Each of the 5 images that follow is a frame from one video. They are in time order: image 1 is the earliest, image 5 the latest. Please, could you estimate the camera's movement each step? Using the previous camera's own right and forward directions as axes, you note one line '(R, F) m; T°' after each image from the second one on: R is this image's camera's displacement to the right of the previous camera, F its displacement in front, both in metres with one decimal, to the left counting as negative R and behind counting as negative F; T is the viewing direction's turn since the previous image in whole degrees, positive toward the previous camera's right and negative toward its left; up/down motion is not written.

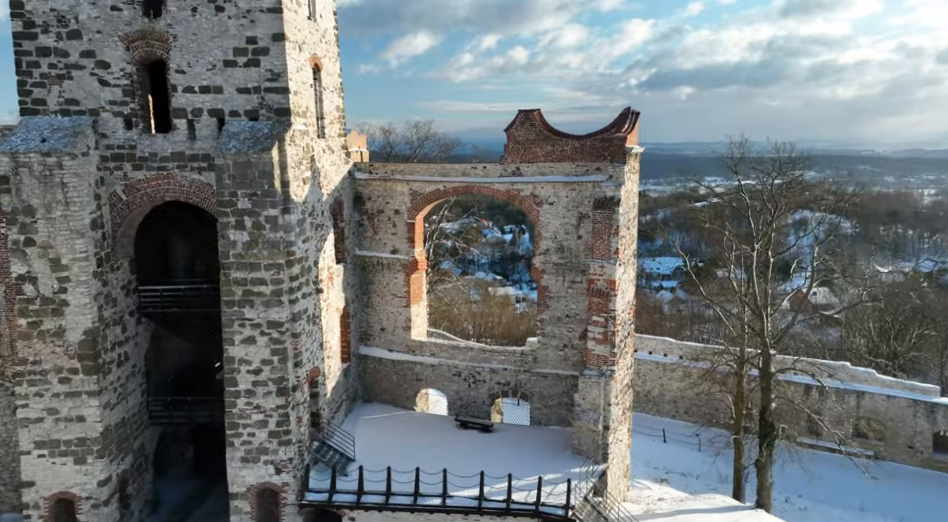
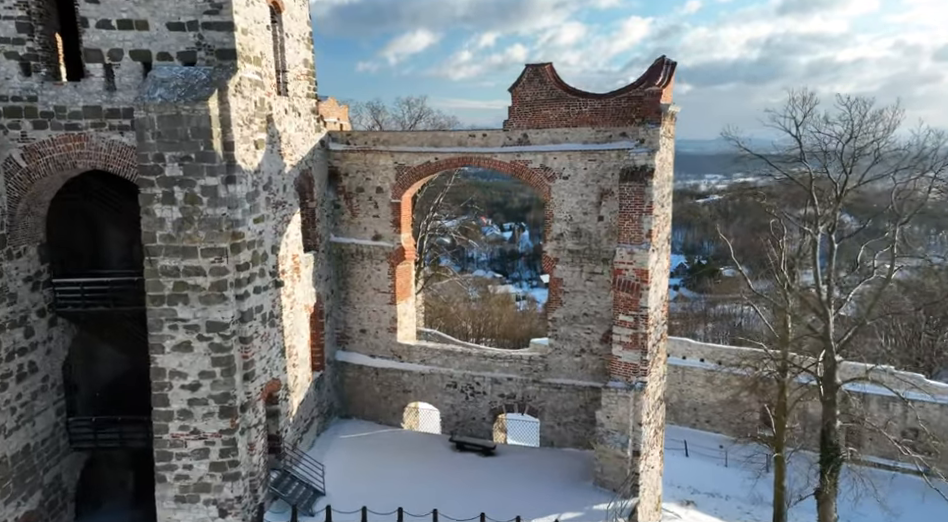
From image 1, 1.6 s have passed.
(0.0, +2.4) m; 0°
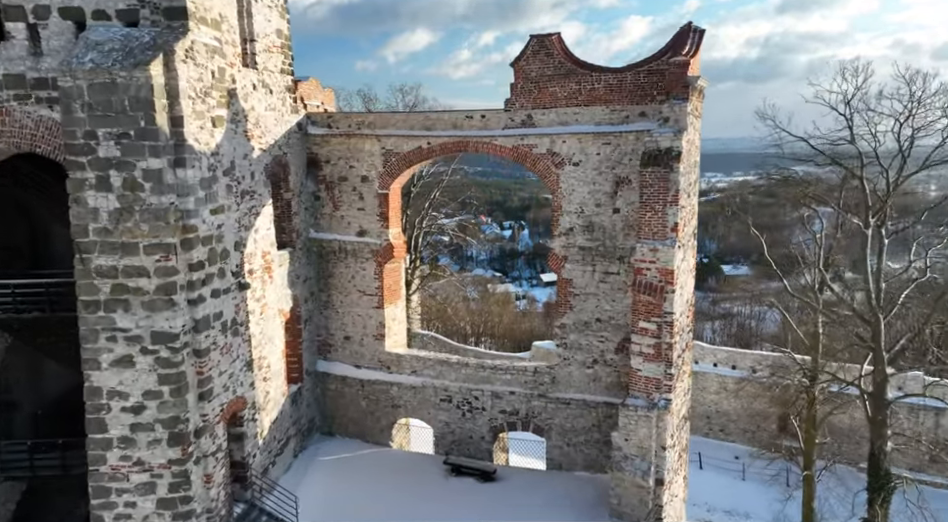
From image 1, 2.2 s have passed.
(0.0, +1.4) m; 0°
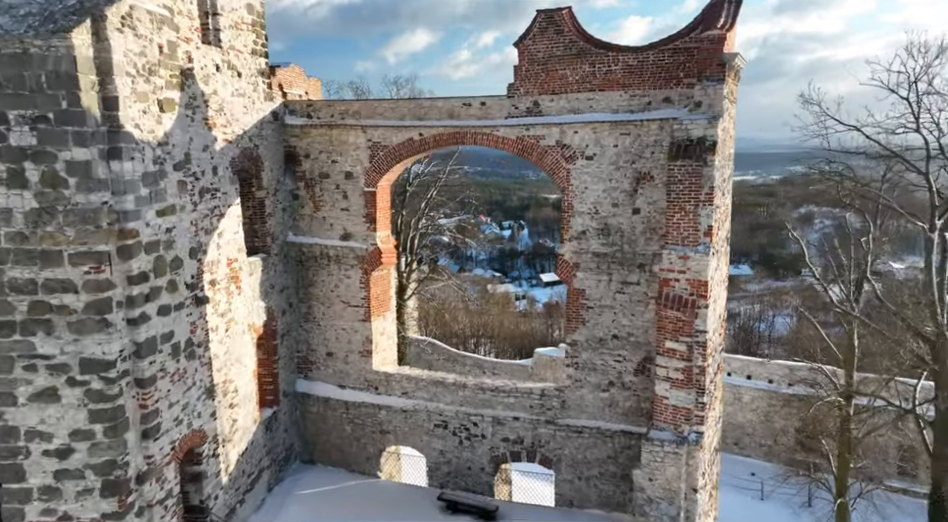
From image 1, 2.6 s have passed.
(0.0, +1.3) m; 0°
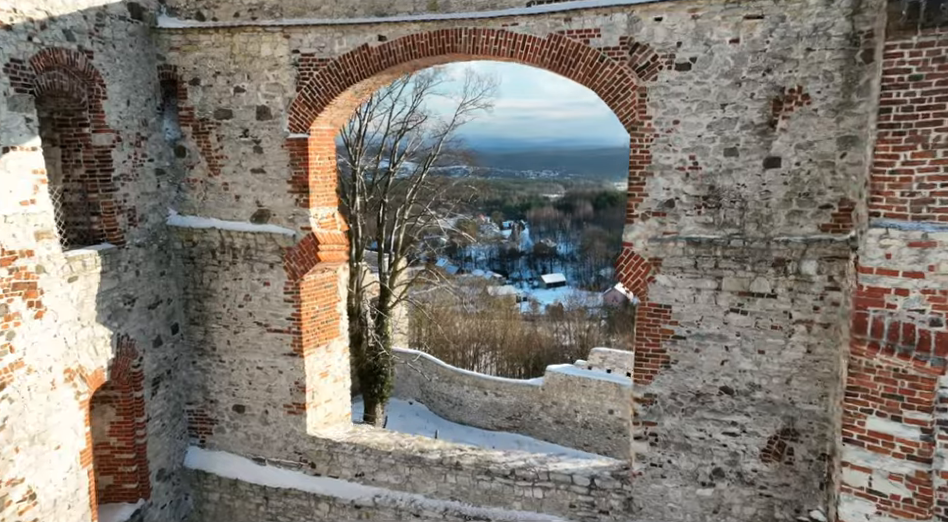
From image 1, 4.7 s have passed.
(0.0, +3.9) m; 0°
